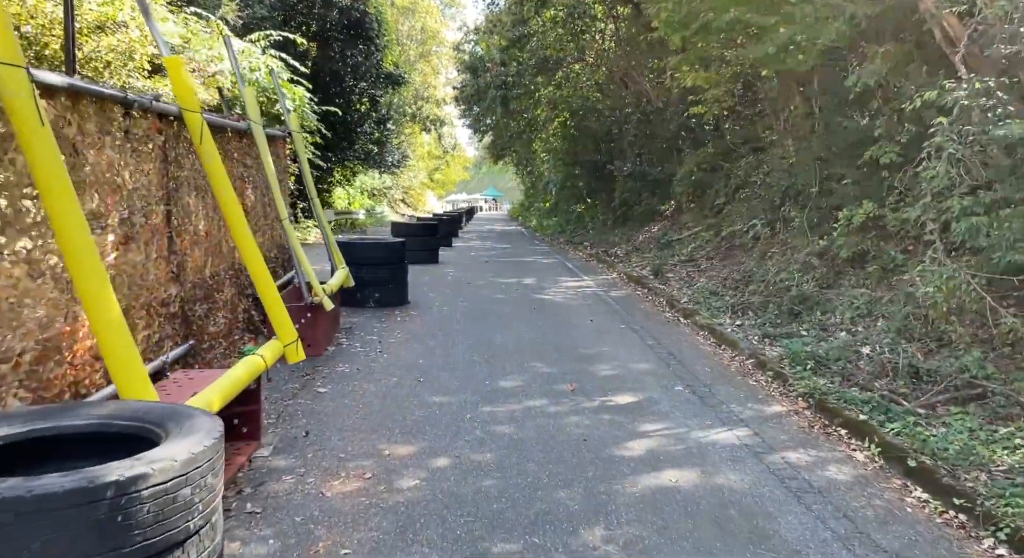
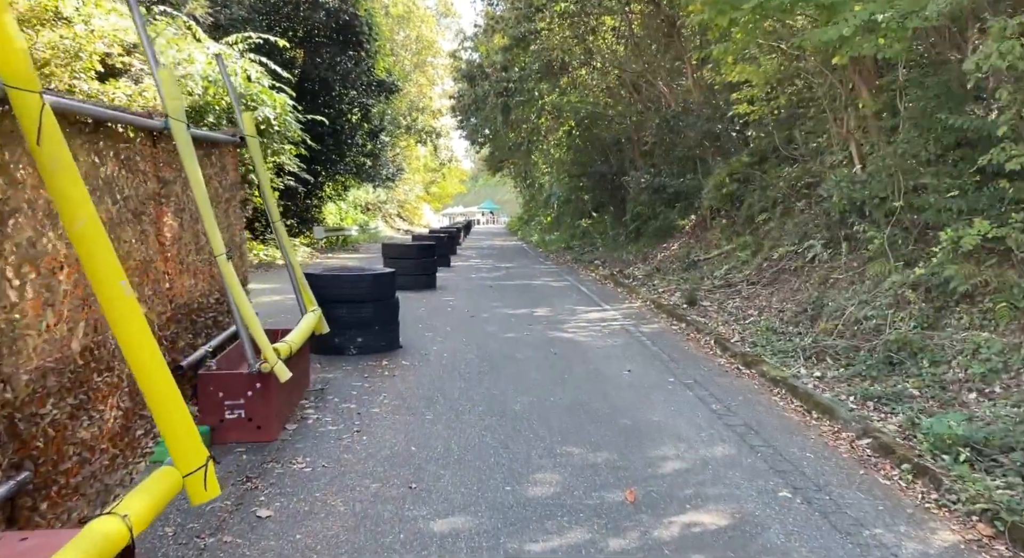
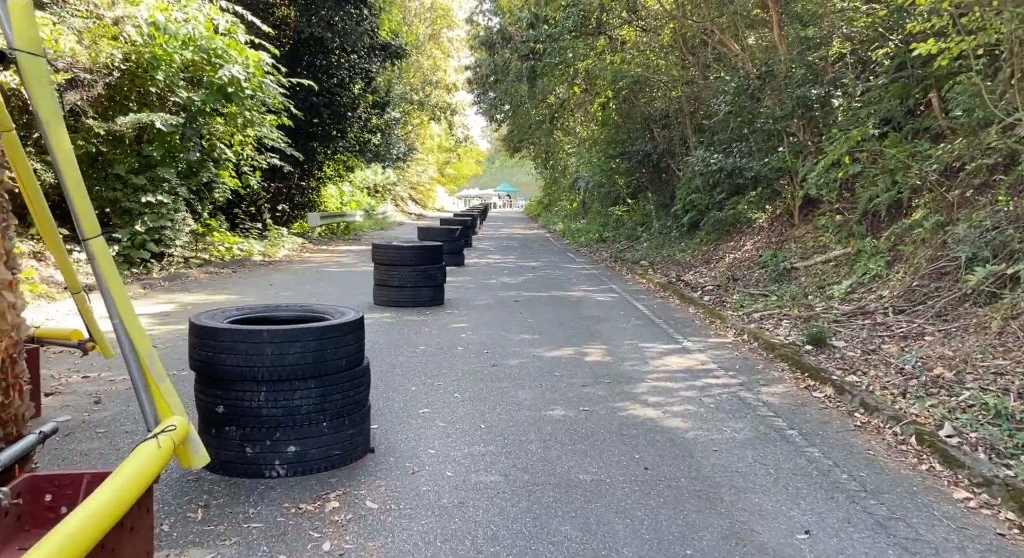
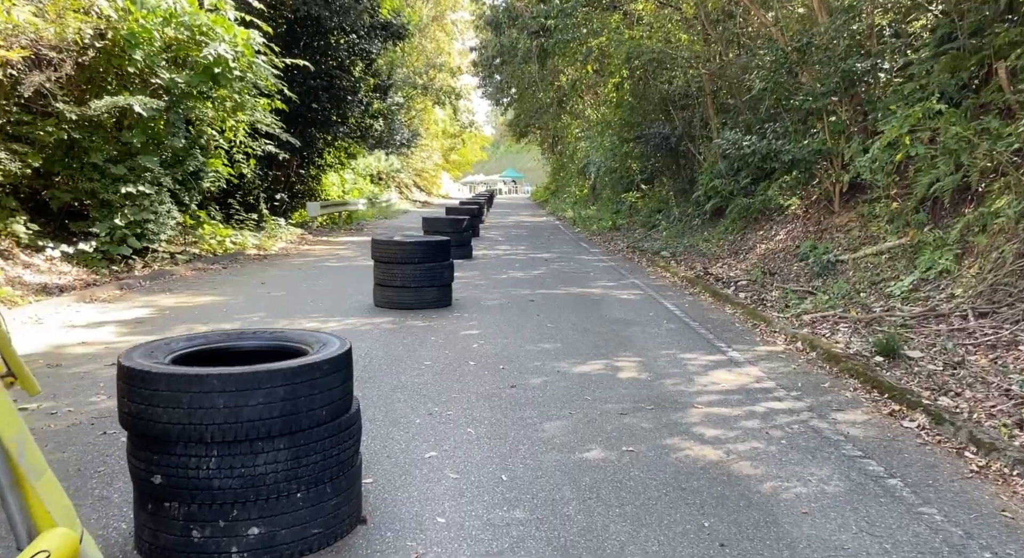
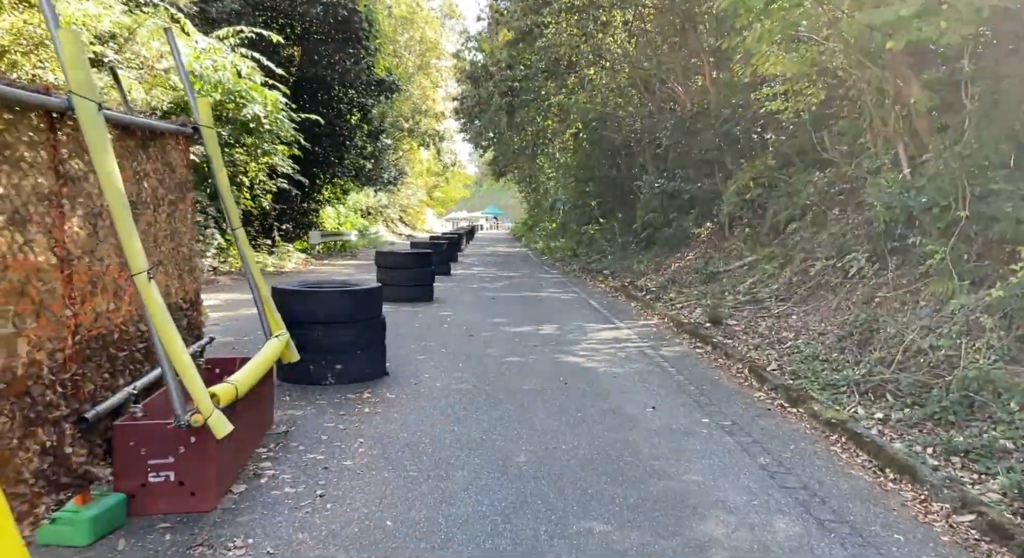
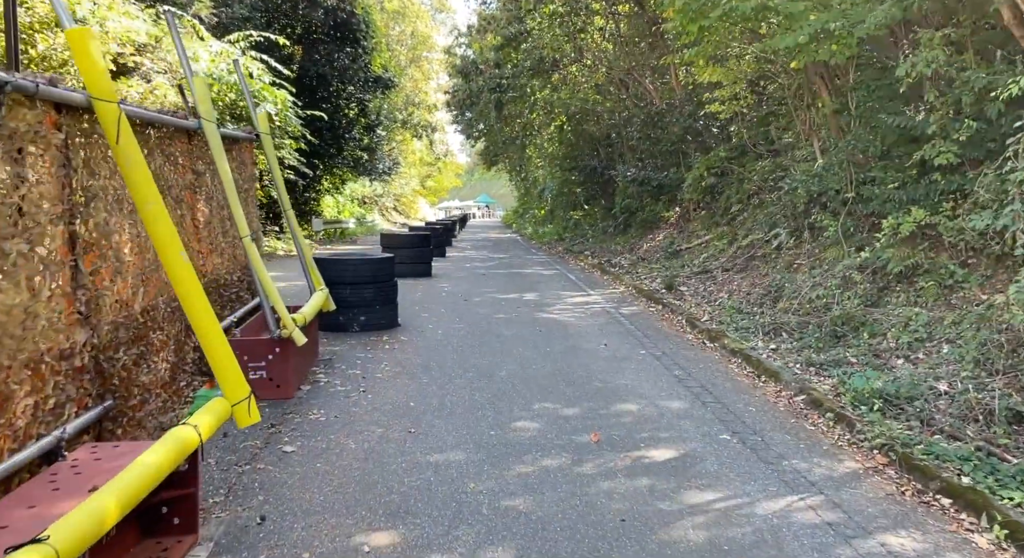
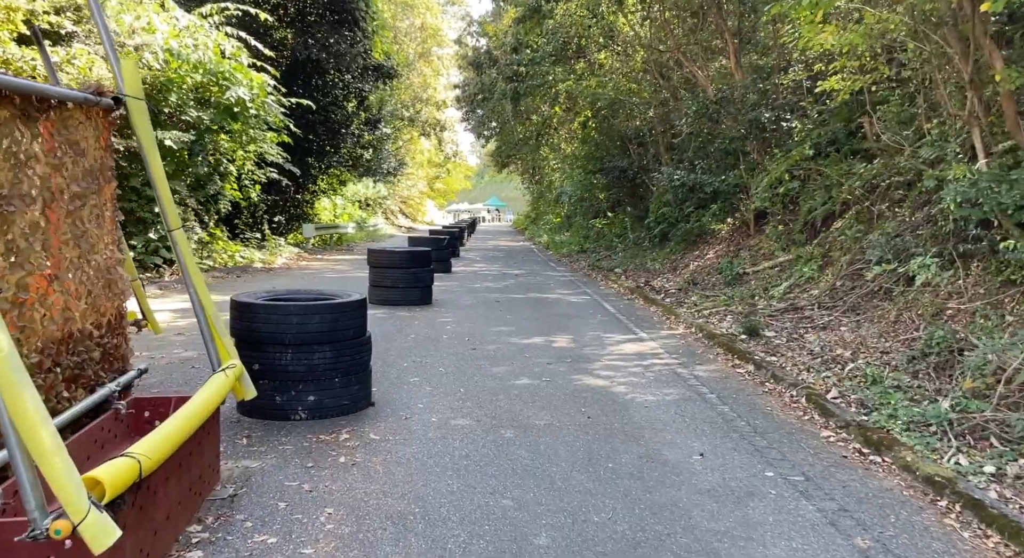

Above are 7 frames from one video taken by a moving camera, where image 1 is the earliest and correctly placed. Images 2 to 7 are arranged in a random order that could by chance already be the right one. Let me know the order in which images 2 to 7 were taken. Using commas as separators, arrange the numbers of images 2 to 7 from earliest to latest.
6, 2, 5, 7, 3, 4
